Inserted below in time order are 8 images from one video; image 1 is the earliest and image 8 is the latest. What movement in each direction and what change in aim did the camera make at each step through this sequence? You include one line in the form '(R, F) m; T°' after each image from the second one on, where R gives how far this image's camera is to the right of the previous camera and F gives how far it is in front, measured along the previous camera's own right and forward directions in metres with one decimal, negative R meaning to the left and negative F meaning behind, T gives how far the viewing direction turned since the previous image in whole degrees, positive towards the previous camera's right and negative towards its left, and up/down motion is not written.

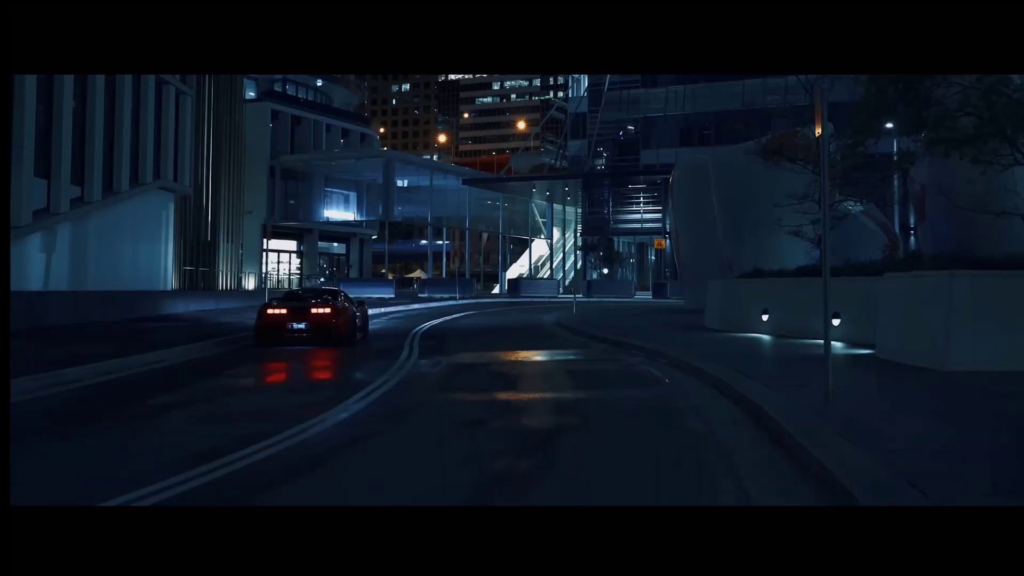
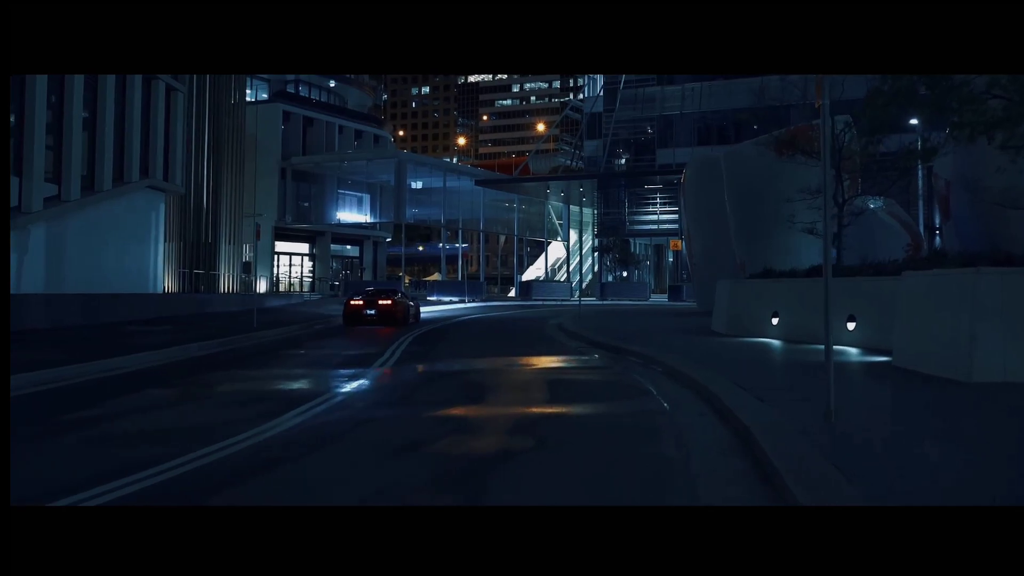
(+0.6, +1.4) m; -1°
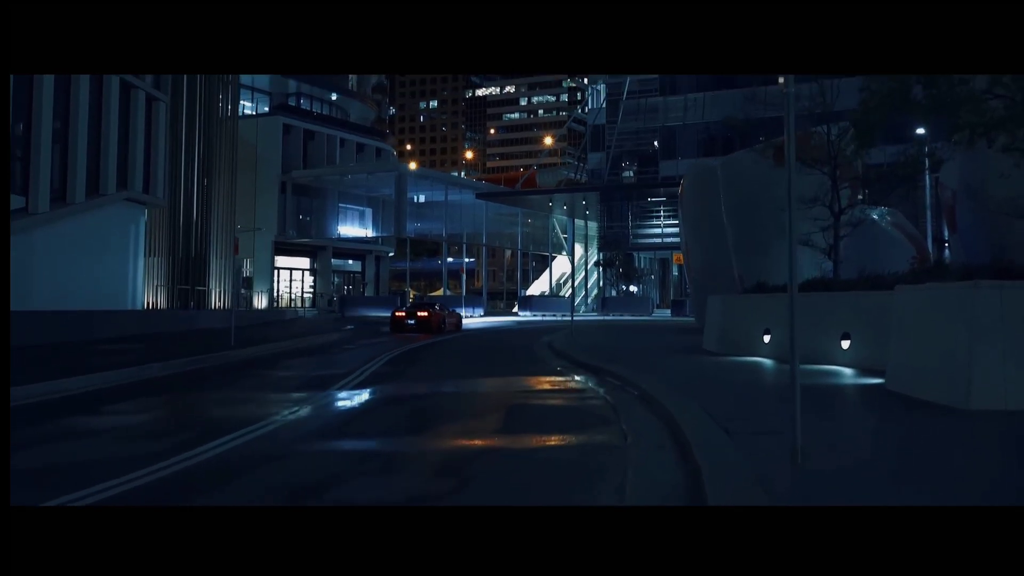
(+0.6, +1.0) m; -1°
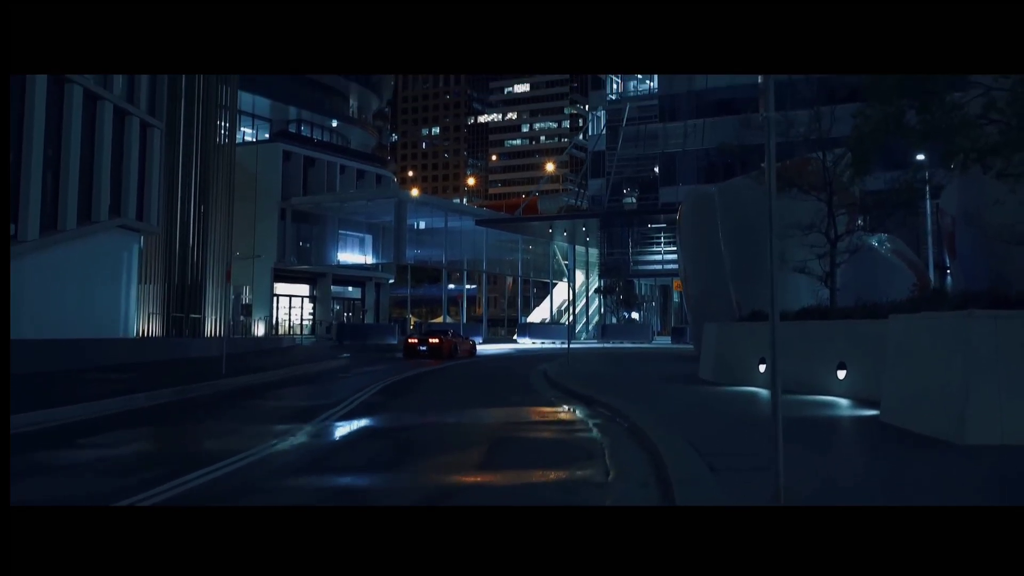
(+0.2, +0.3) m; 0°
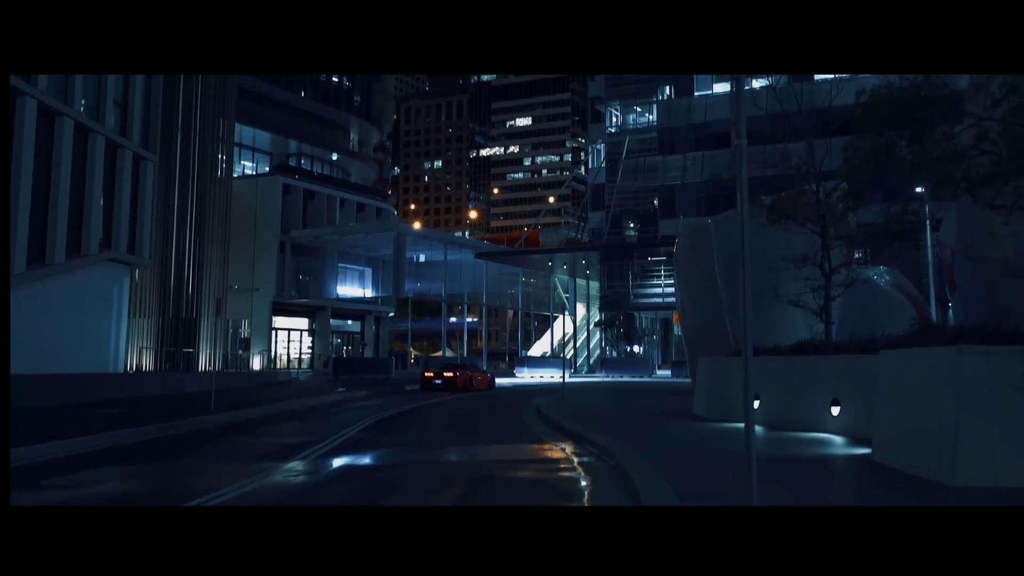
(+0.3, +0.3) m; 0°
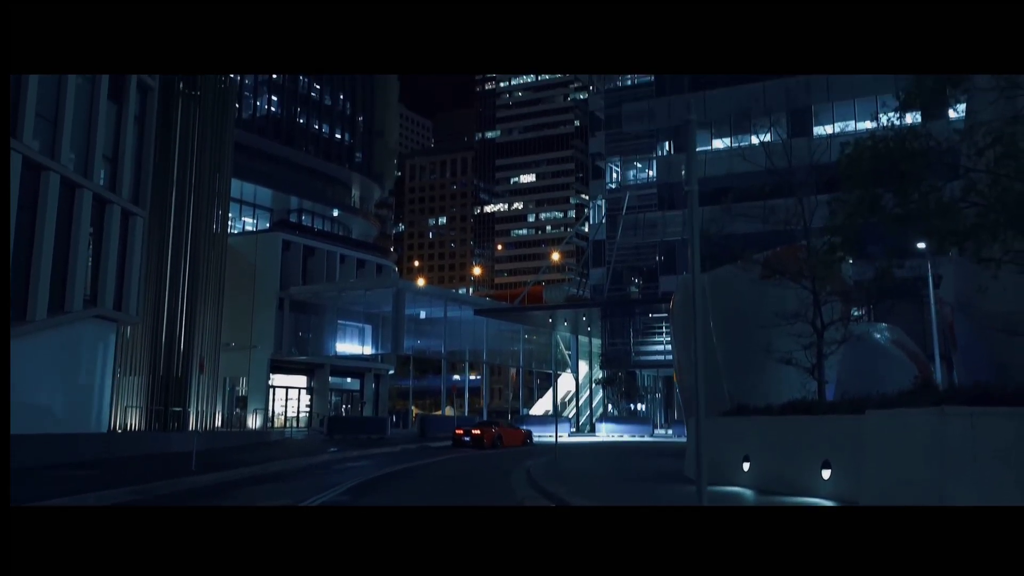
(+0.4, +0.5) m; 0°
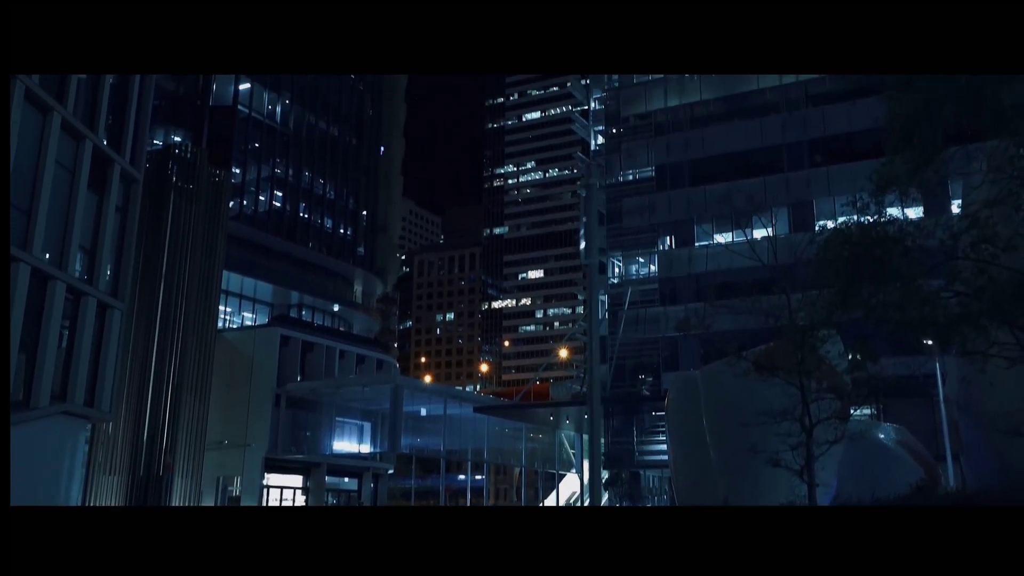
(+0.7, +1.0) m; -1°
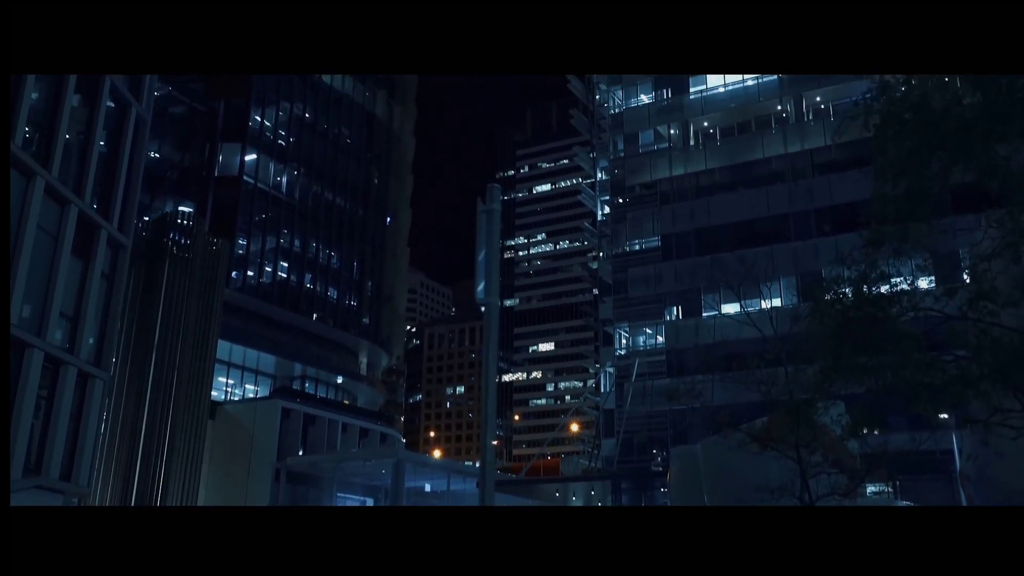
(+0.6, +1.0) m; -1°
